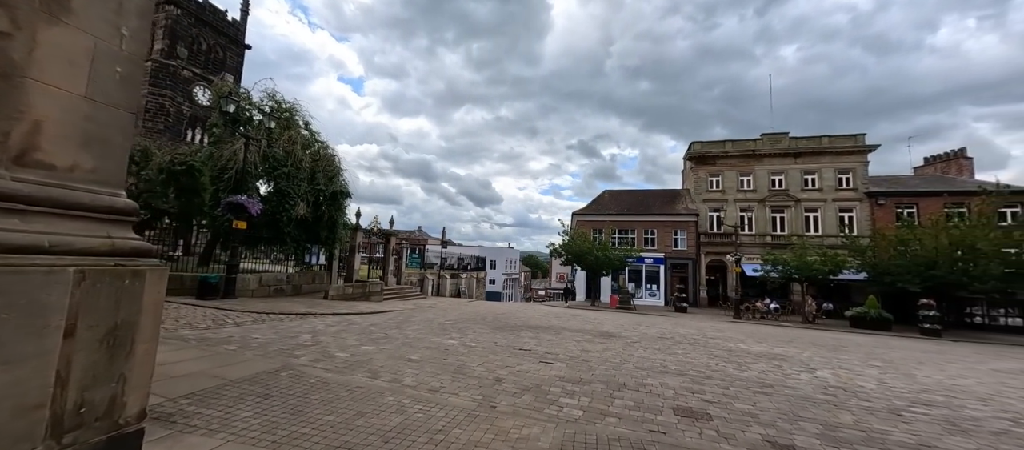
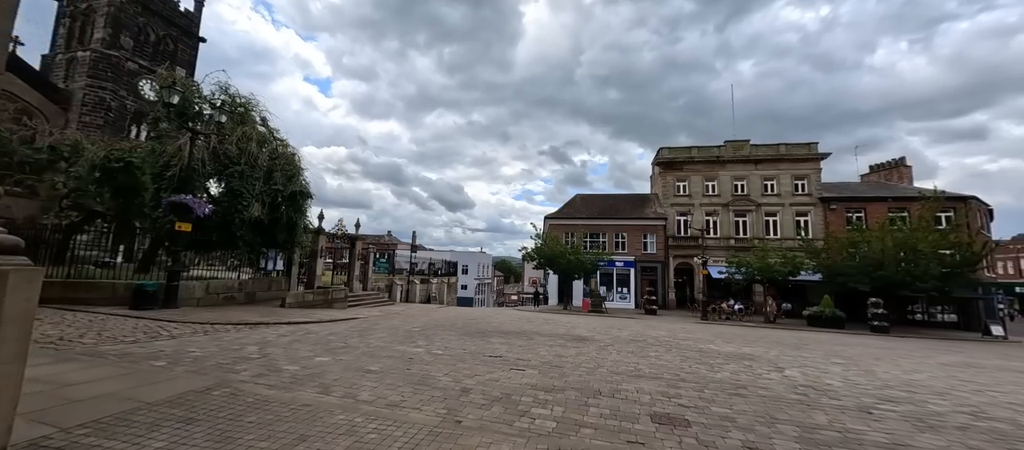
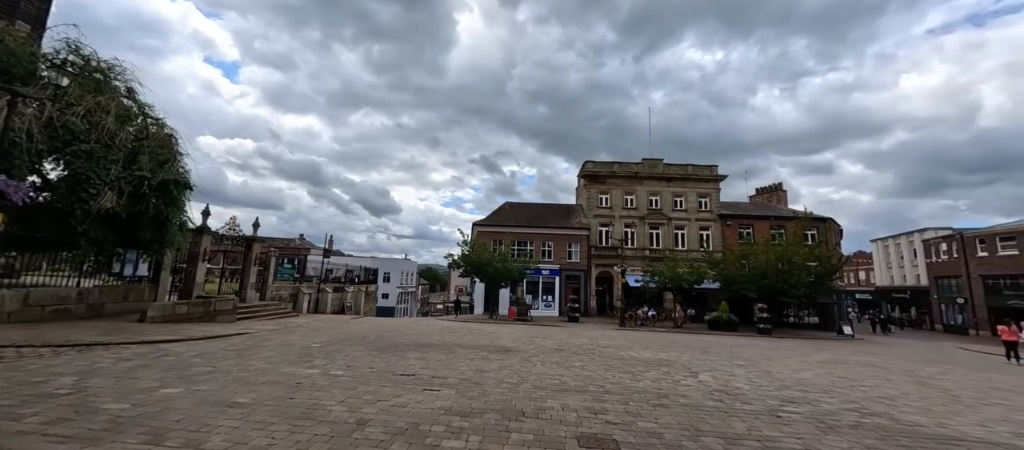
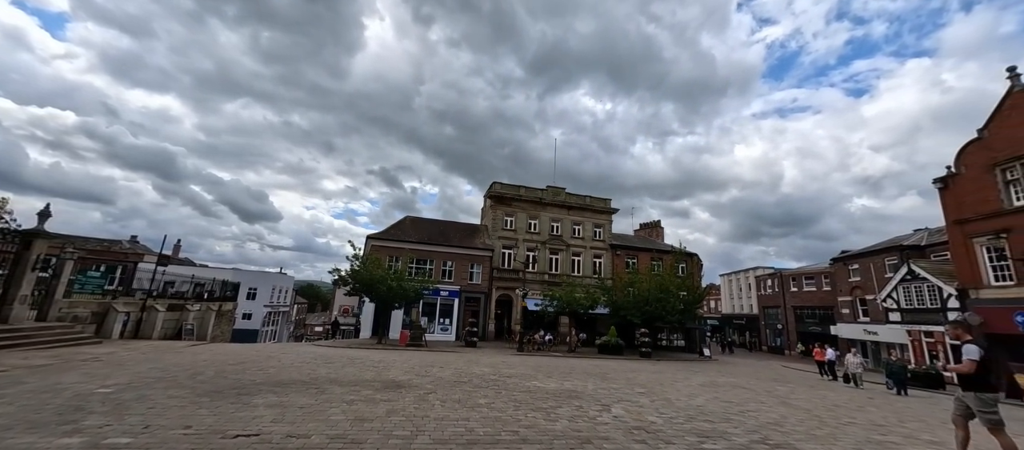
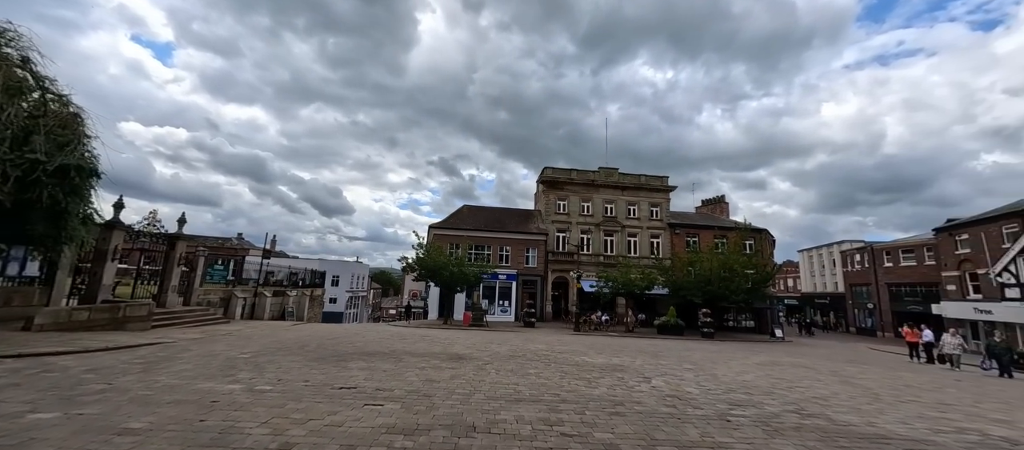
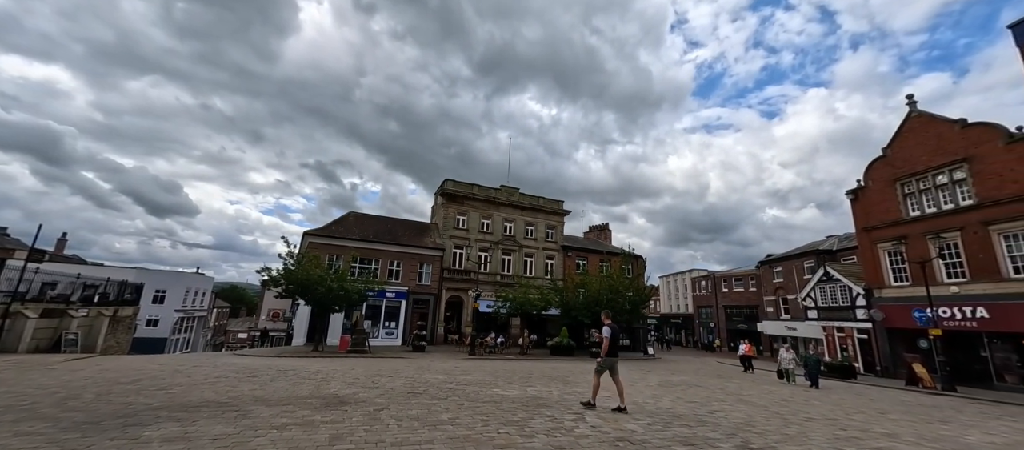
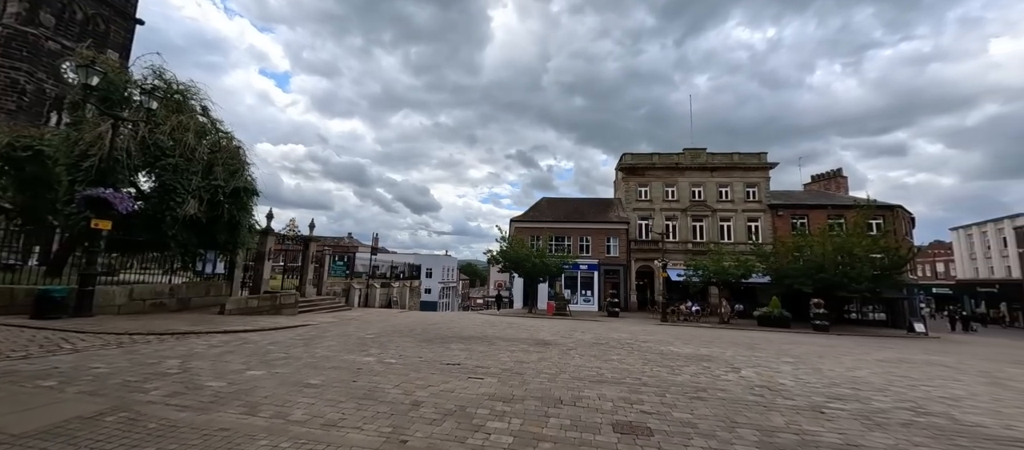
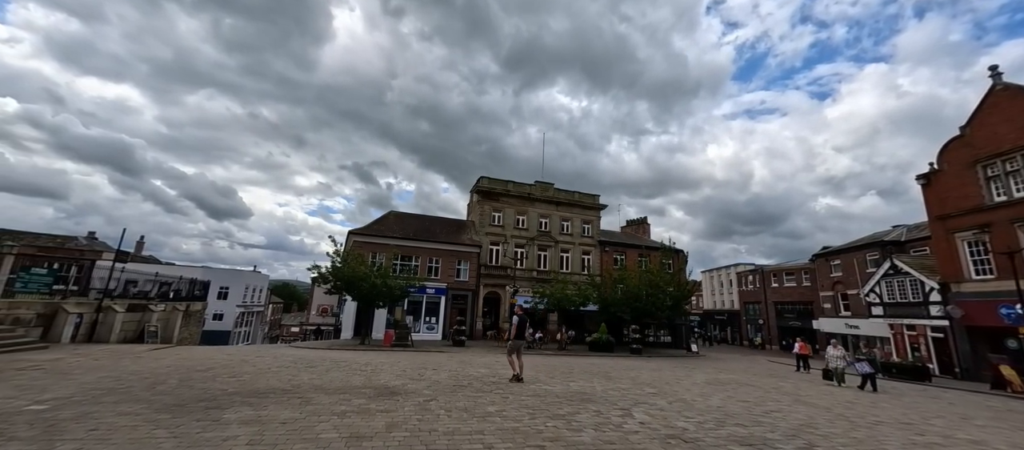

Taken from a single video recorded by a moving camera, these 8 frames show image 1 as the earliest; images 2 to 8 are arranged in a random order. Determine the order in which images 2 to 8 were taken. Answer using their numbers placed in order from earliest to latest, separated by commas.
2, 7, 3, 5, 4, 6, 8
